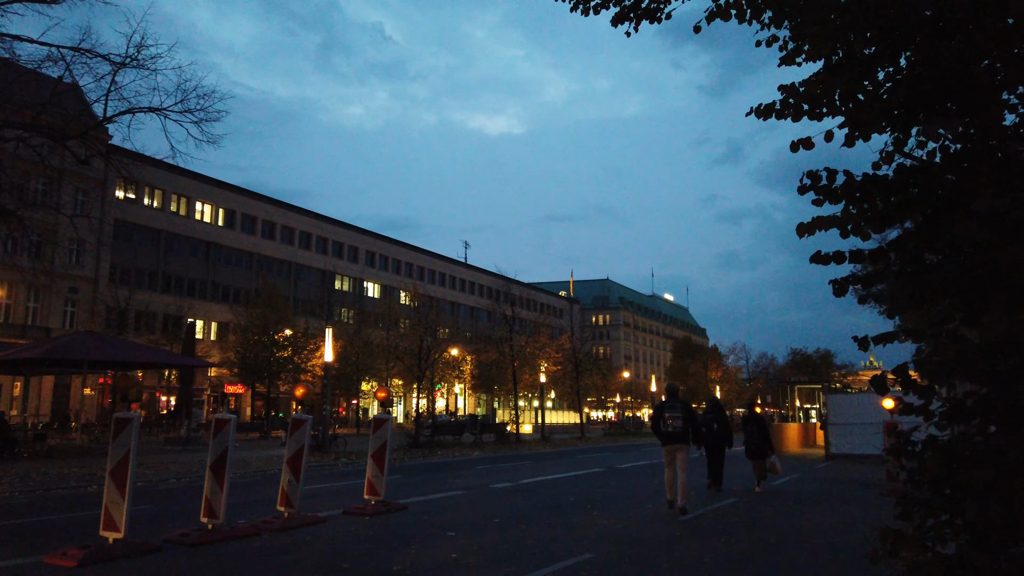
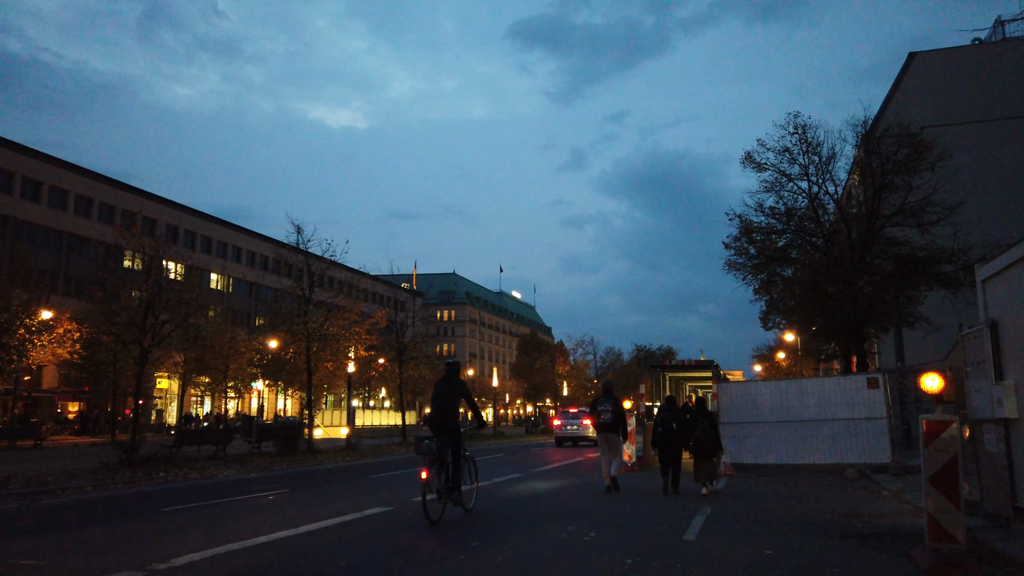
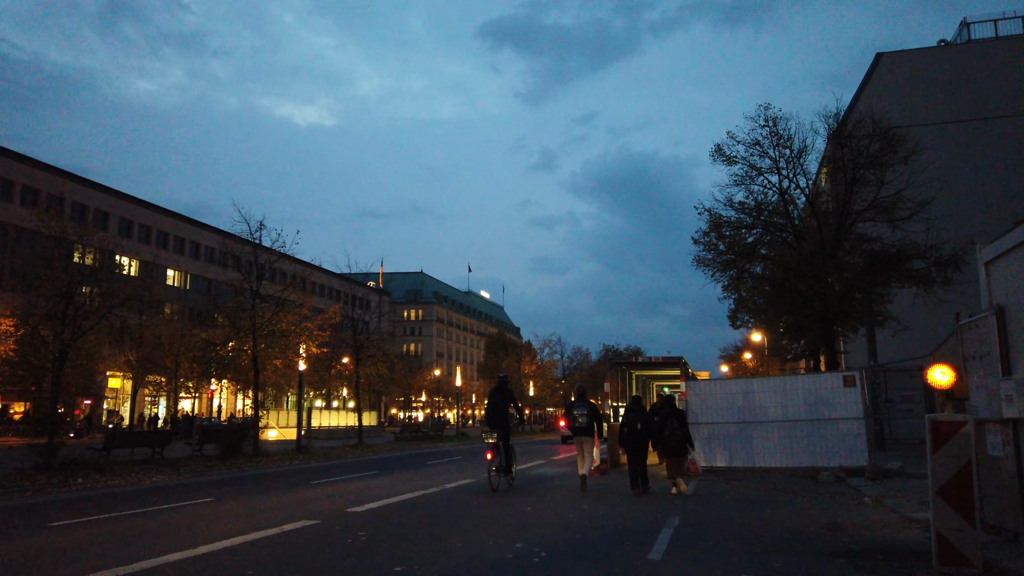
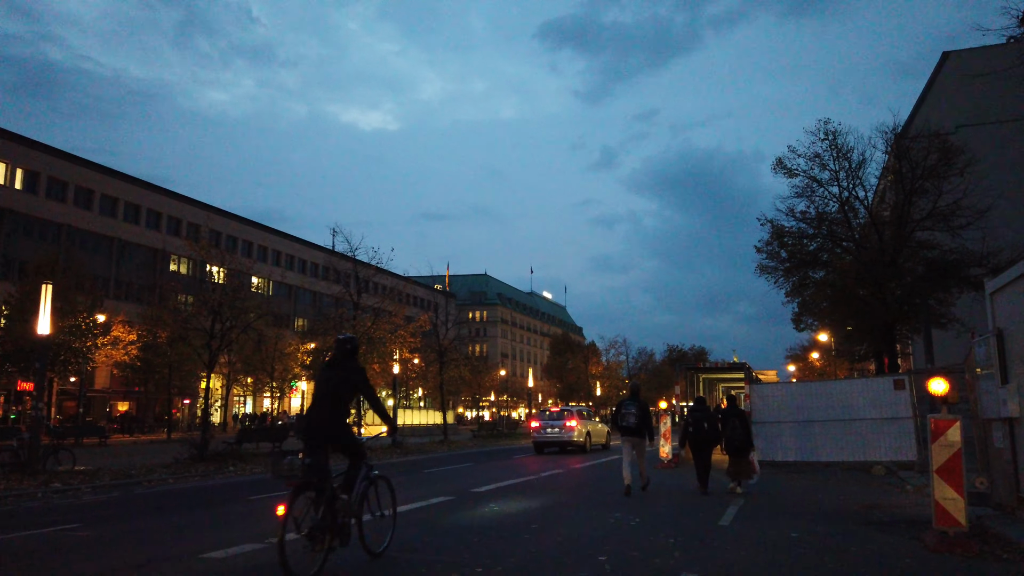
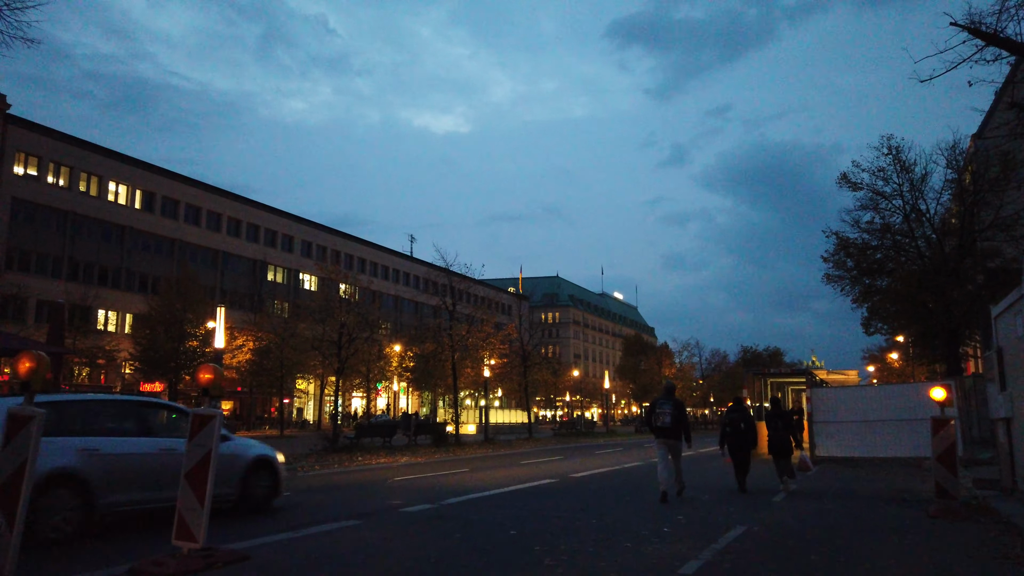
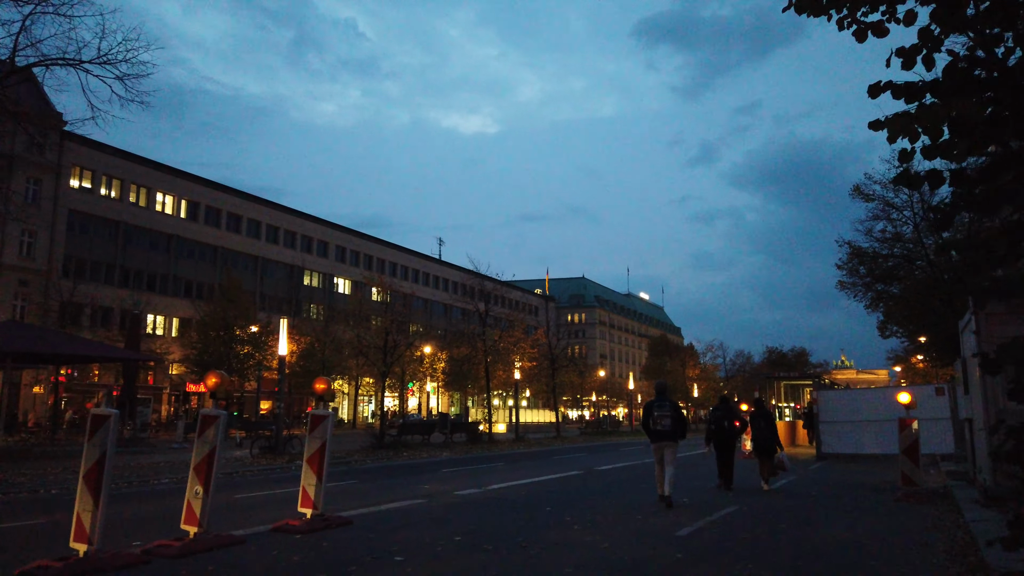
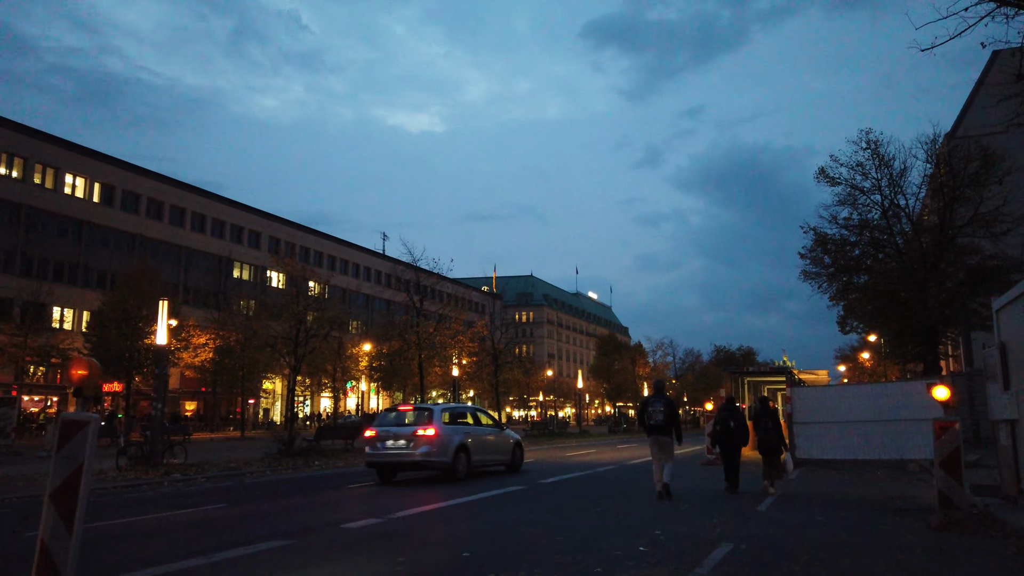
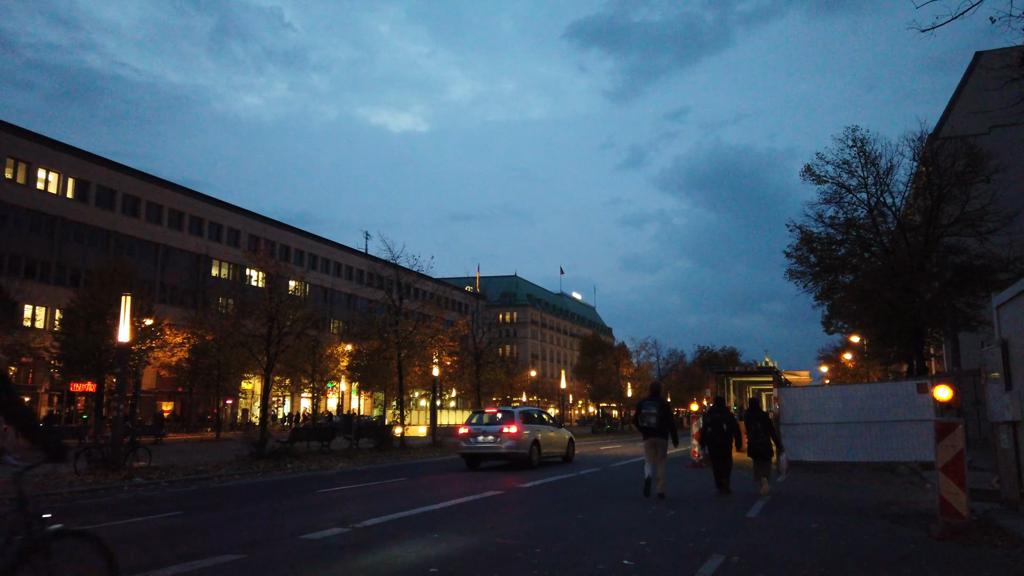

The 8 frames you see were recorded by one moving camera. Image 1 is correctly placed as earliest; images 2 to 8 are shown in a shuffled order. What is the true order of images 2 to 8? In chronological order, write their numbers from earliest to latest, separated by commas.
6, 5, 7, 8, 4, 2, 3
